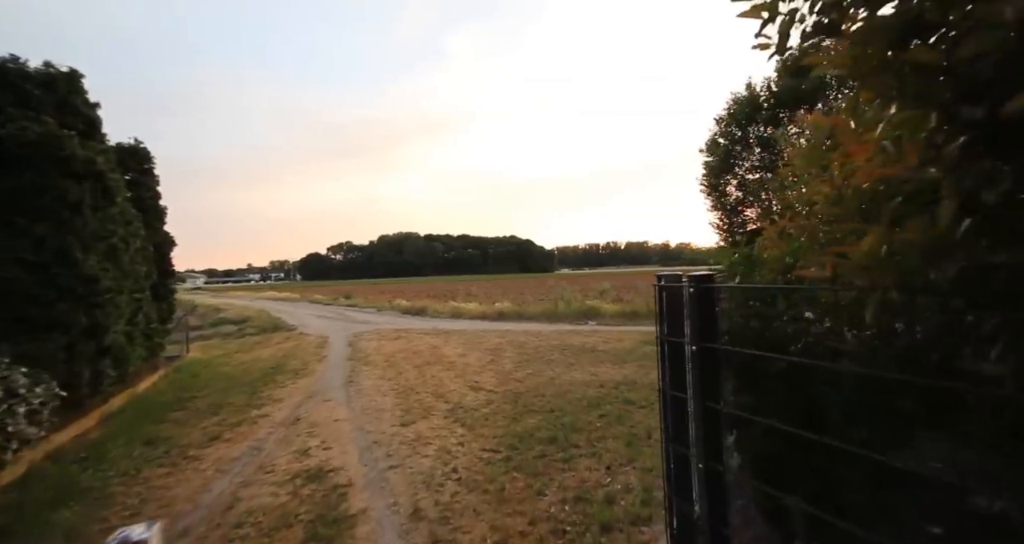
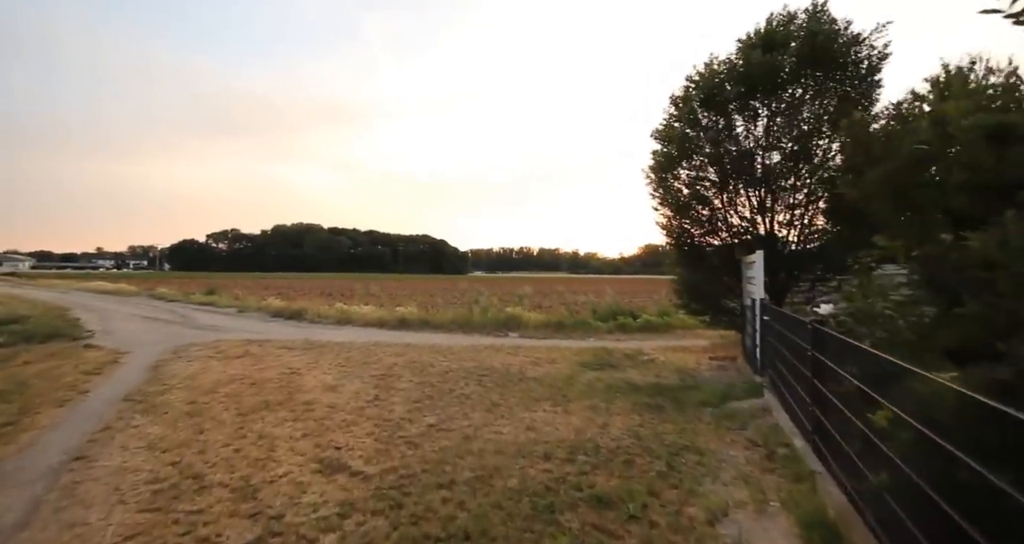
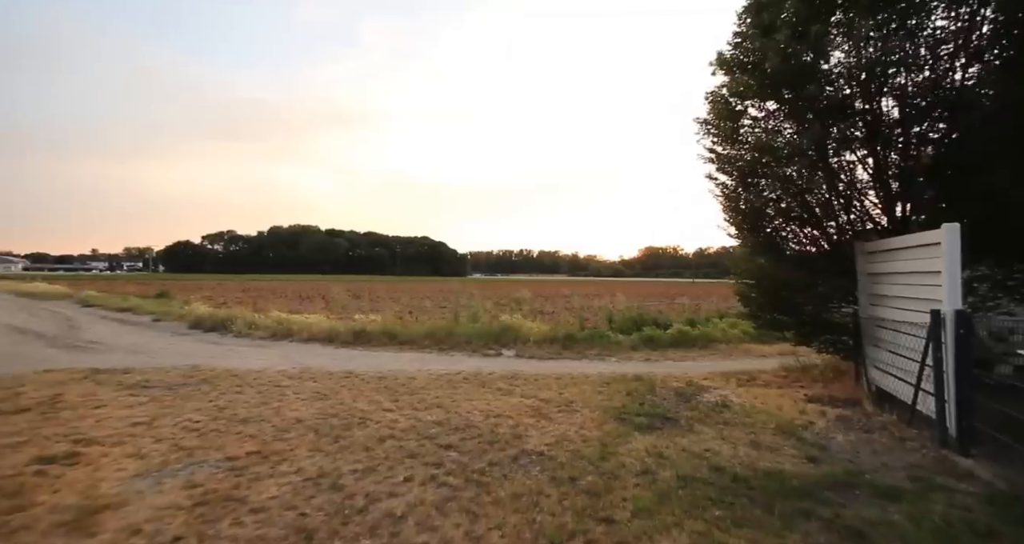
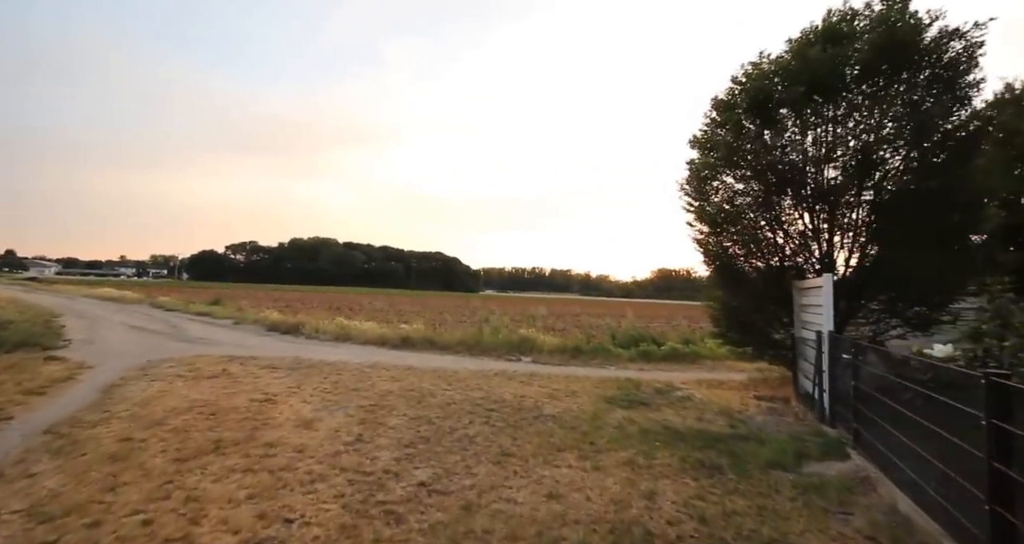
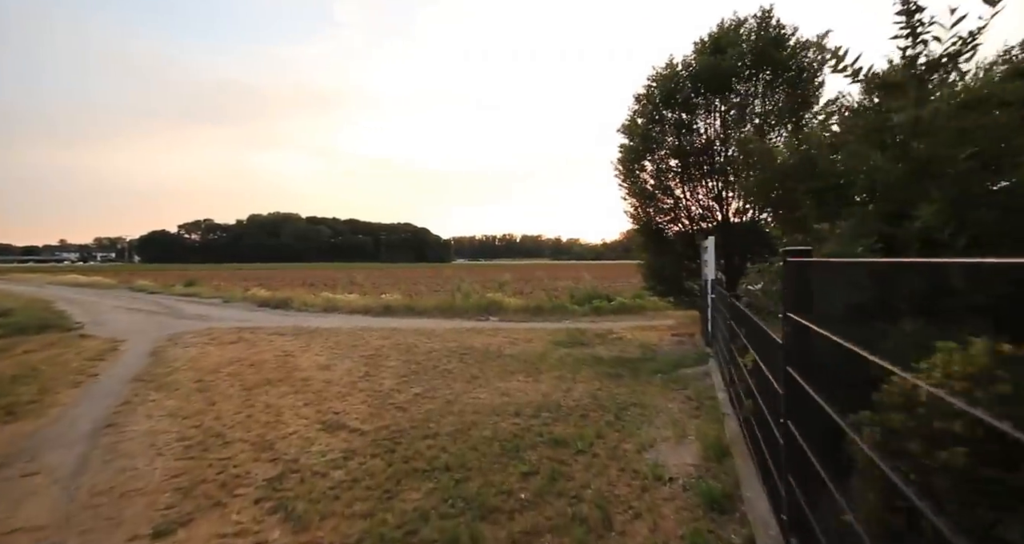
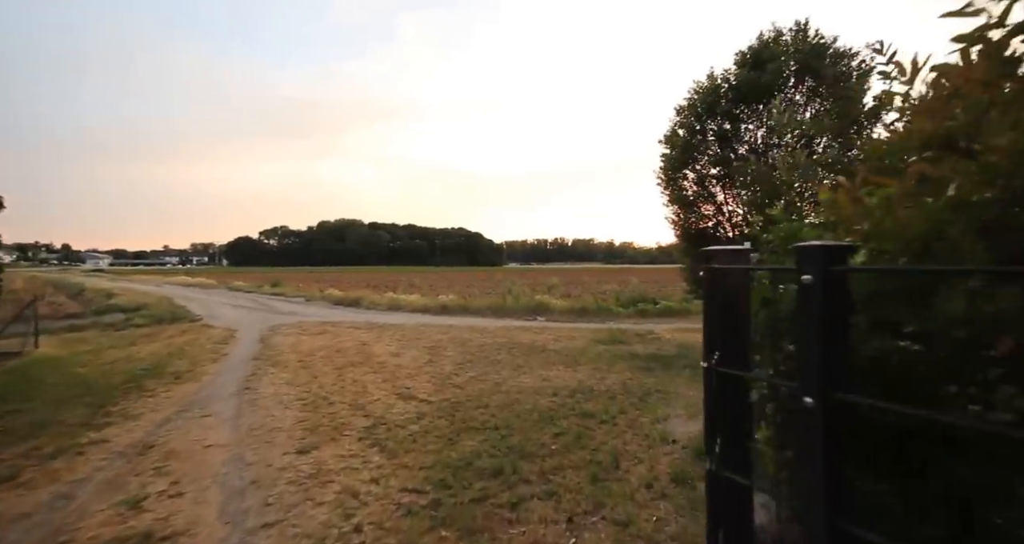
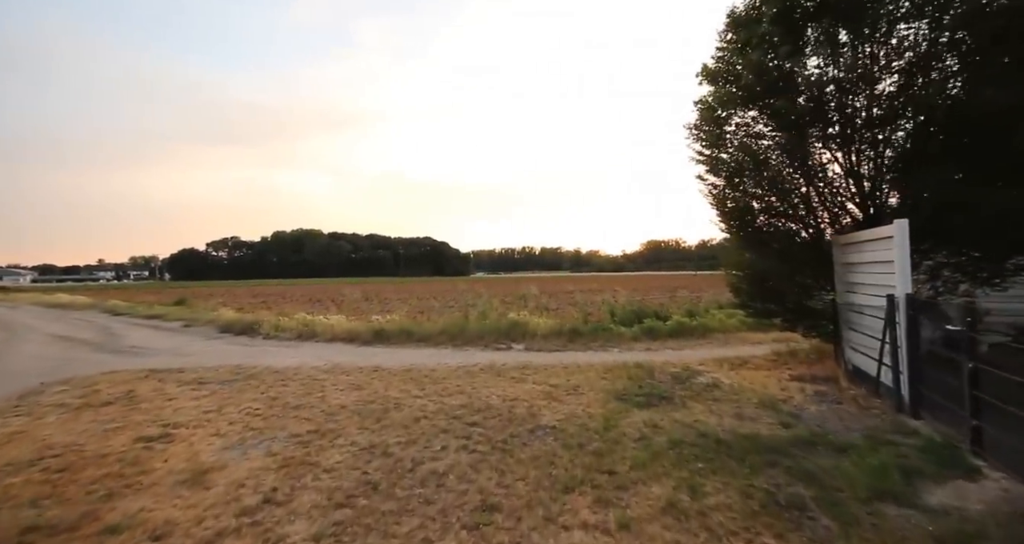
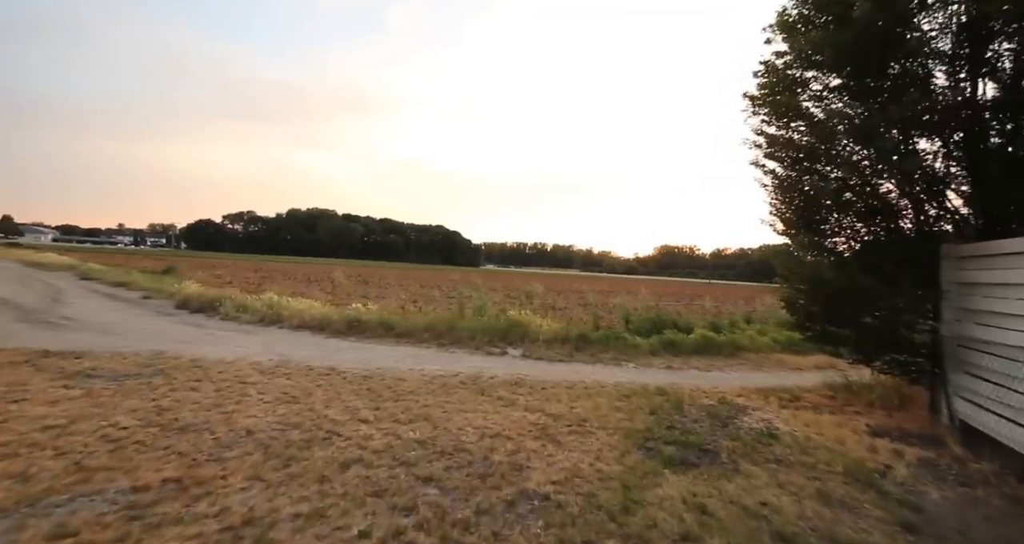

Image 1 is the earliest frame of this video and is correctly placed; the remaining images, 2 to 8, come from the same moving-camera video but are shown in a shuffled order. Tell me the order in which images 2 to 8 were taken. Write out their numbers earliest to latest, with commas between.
6, 5, 2, 4, 7, 3, 8
